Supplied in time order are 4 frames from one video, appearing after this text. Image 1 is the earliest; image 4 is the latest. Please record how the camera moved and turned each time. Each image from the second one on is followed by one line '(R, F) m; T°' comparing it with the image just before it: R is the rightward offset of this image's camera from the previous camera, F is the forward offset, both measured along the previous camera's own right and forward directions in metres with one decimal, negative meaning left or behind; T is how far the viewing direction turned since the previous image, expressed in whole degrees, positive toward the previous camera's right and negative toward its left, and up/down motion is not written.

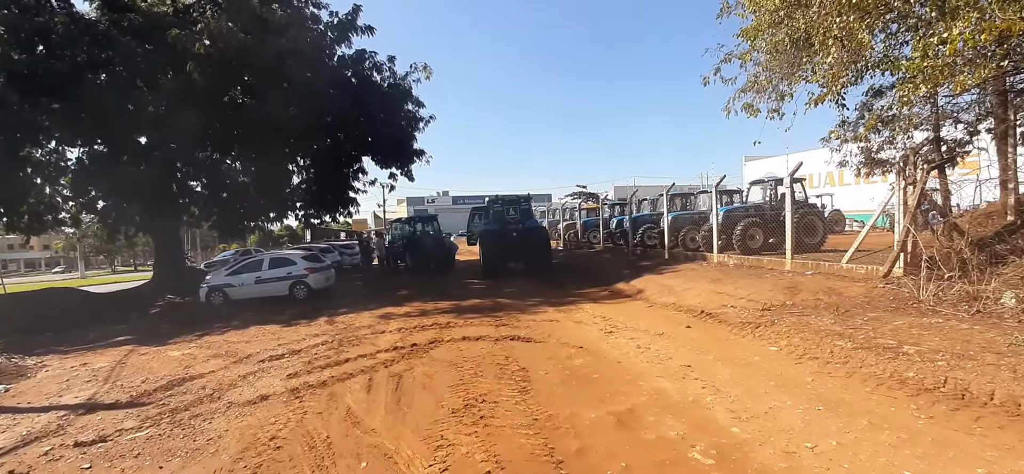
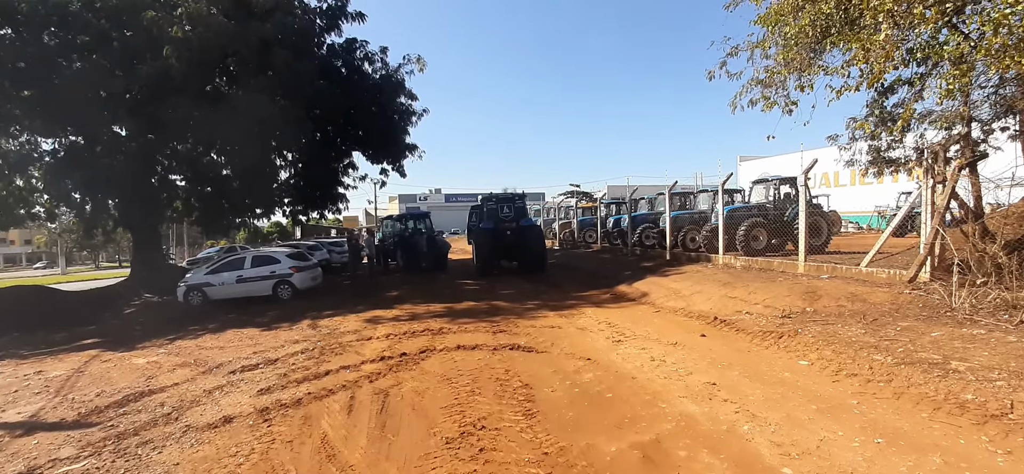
(-0.1, +0.7) m; +1°
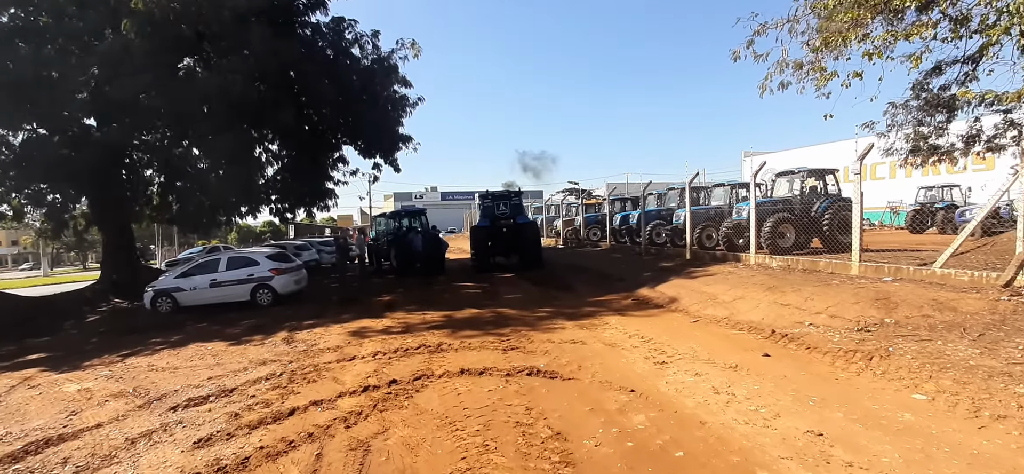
(-0.2, +1.5) m; 0°
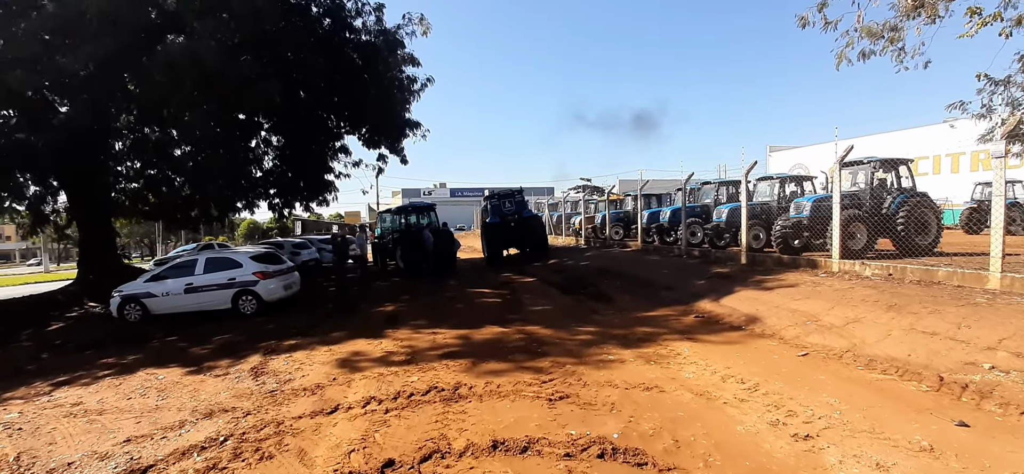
(-0.3, +2.0) m; -1°
